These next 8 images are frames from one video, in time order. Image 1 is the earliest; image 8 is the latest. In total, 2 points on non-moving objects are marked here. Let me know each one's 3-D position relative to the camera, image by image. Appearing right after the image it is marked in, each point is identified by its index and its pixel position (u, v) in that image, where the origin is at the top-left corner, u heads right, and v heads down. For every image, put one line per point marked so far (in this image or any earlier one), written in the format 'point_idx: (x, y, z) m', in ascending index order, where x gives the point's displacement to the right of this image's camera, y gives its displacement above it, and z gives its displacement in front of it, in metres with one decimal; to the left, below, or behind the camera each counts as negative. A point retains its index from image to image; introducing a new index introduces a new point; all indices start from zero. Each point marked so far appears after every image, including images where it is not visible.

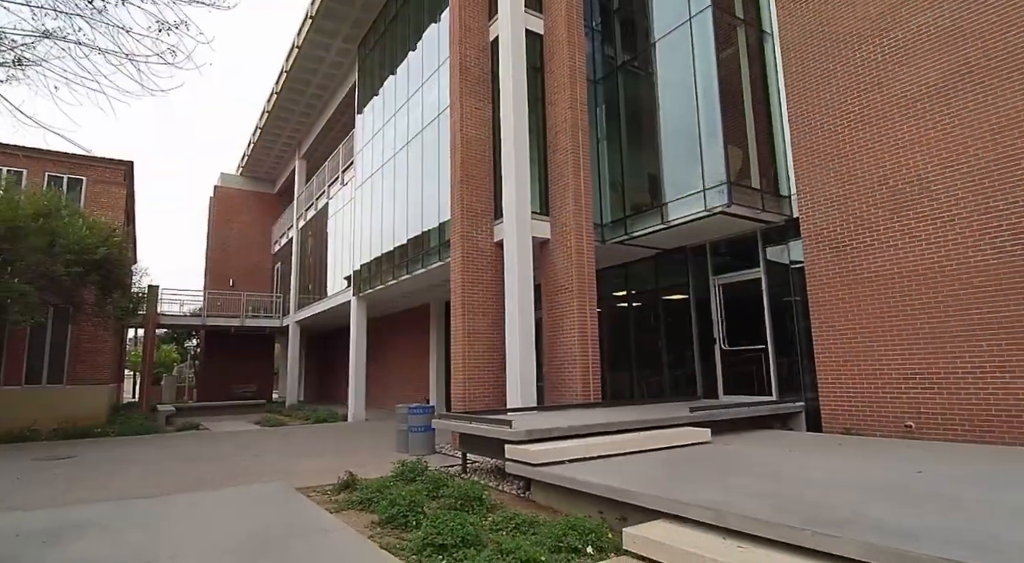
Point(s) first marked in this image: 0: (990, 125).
0: (+5.6, +1.9, +6.7) m
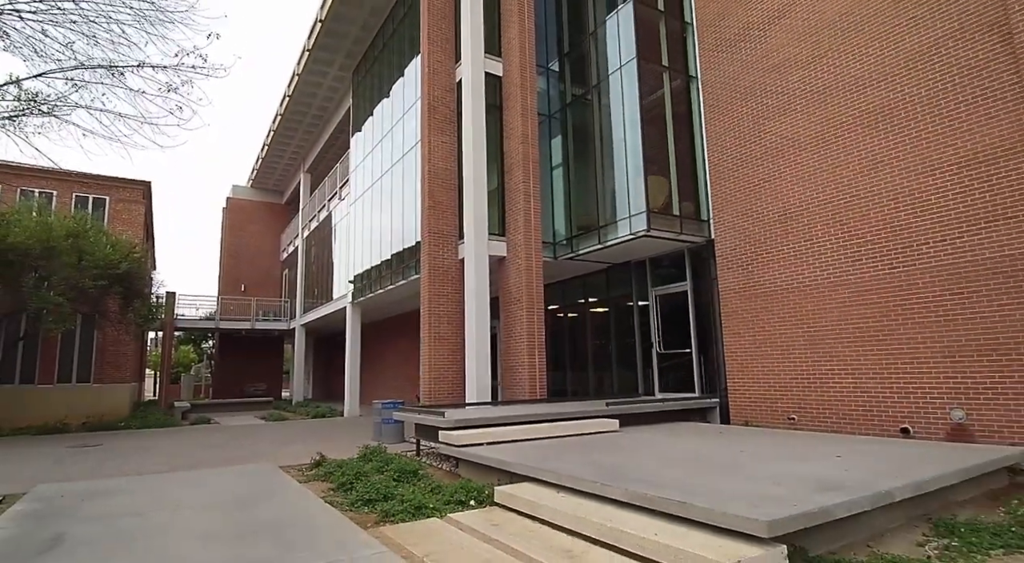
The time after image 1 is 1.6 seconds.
0: (+4.8, +1.7, +8.1) m
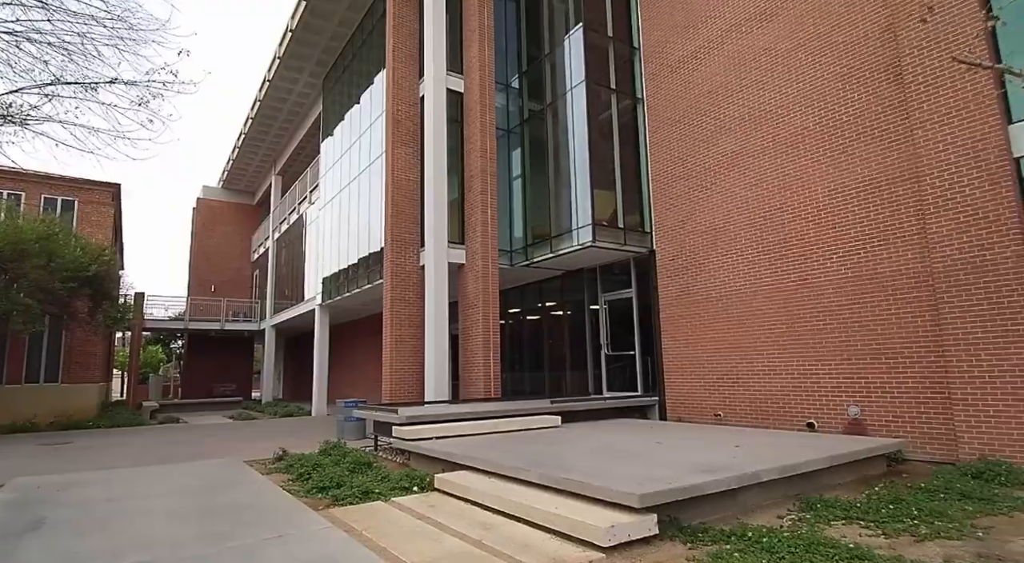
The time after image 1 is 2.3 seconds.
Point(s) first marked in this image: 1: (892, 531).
0: (+4.0, +1.5, +8.9) m
1: (+2.9, -1.9, +4.2) m
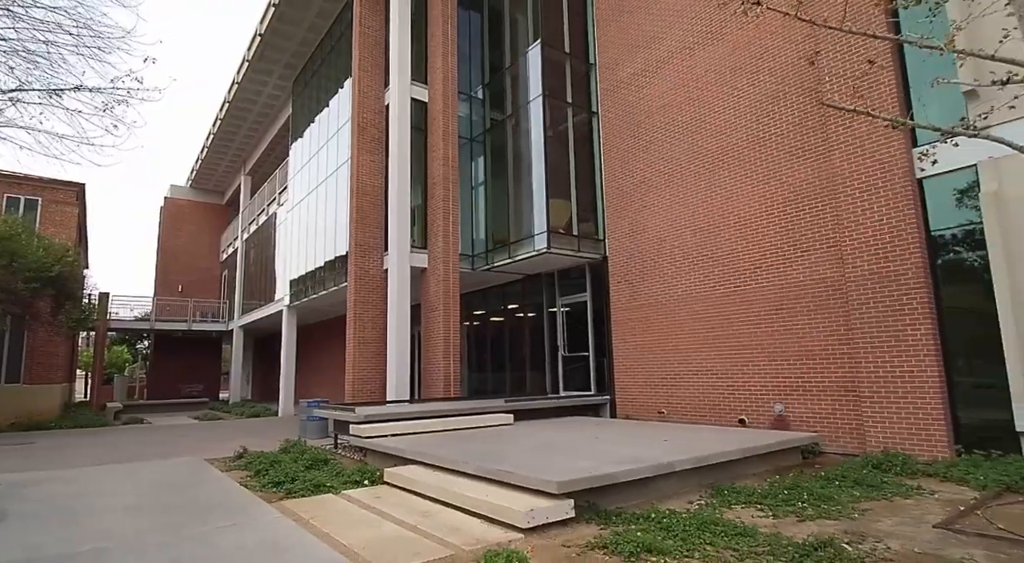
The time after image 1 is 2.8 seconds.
0: (+3.3, +1.4, +9.6) m
1: (+2.3, -2.0, +4.8) m
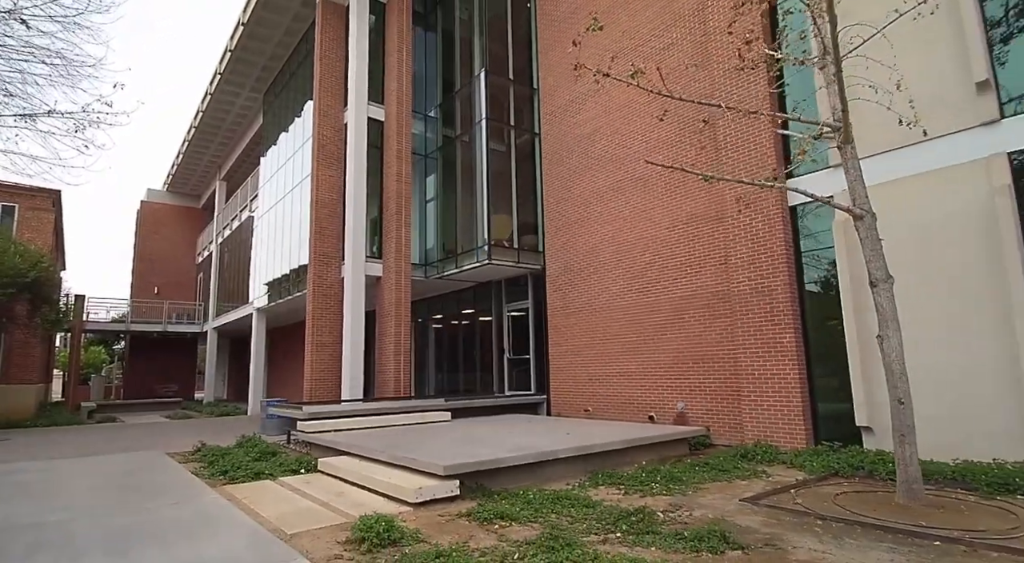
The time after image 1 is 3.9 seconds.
0: (+2.2, +1.2, +10.6) m
1: (+1.2, -2.2, +5.8) m
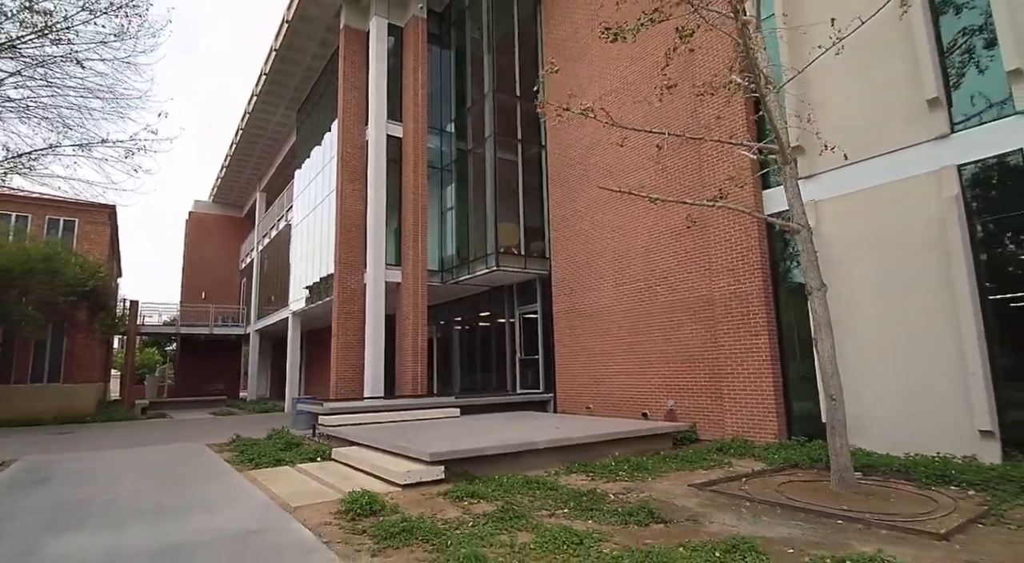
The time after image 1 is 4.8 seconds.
0: (+2.2, +1.1, +11.2) m
1: (+1.0, -2.3, +6.5) m
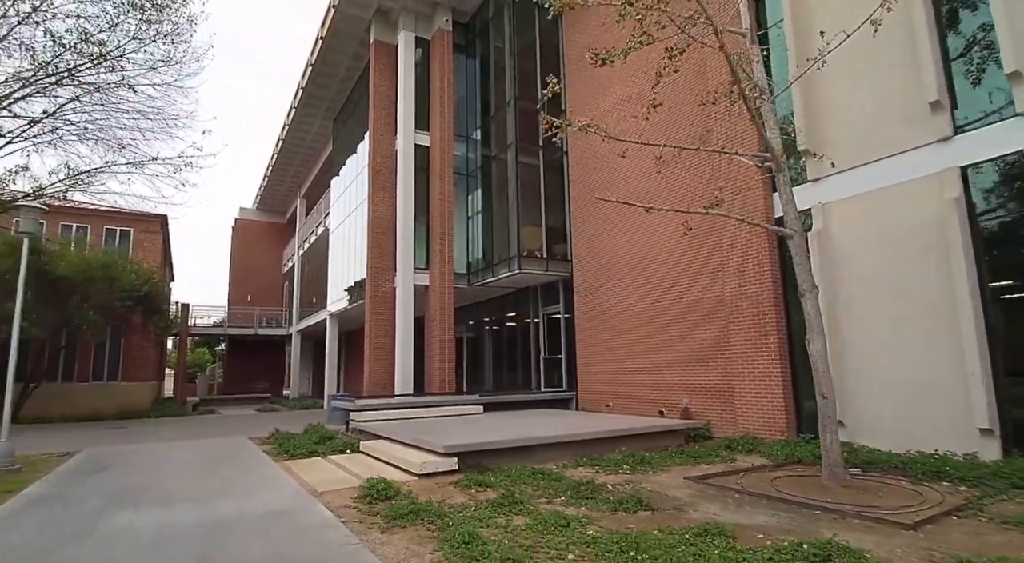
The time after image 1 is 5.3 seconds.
0: (+2.6, +1.1, +11.5) m
1: (+1.1, -2.3, +6.9) m
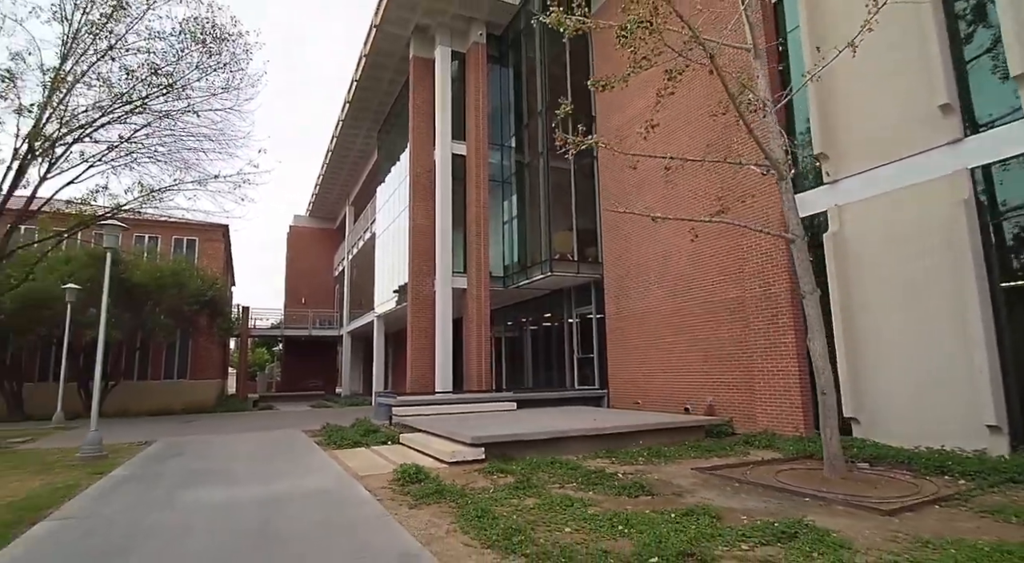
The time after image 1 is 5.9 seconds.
0: (+3.2, +1.1, +11.9) m
1: (+1.4, -2.4, +7.4) m
